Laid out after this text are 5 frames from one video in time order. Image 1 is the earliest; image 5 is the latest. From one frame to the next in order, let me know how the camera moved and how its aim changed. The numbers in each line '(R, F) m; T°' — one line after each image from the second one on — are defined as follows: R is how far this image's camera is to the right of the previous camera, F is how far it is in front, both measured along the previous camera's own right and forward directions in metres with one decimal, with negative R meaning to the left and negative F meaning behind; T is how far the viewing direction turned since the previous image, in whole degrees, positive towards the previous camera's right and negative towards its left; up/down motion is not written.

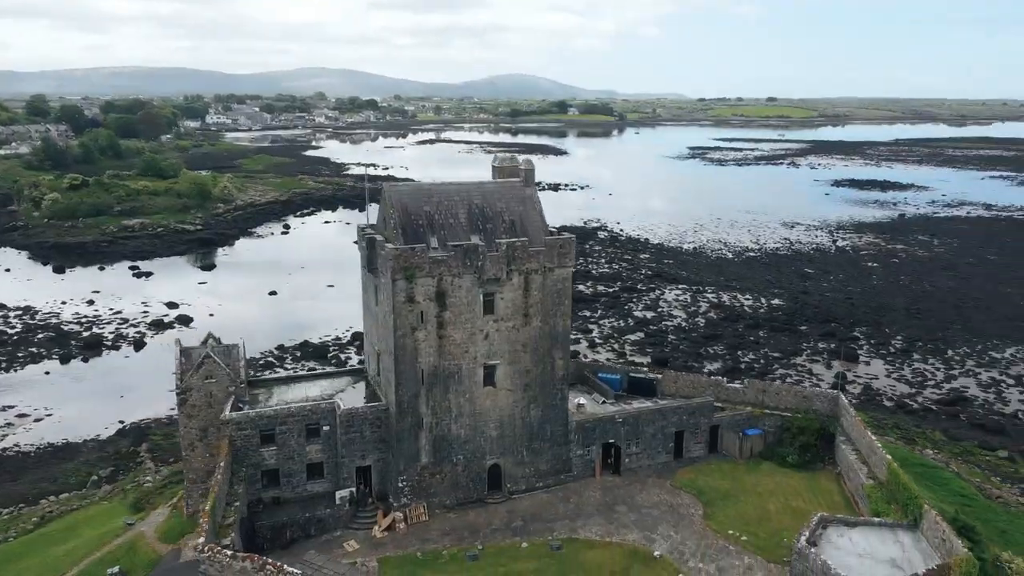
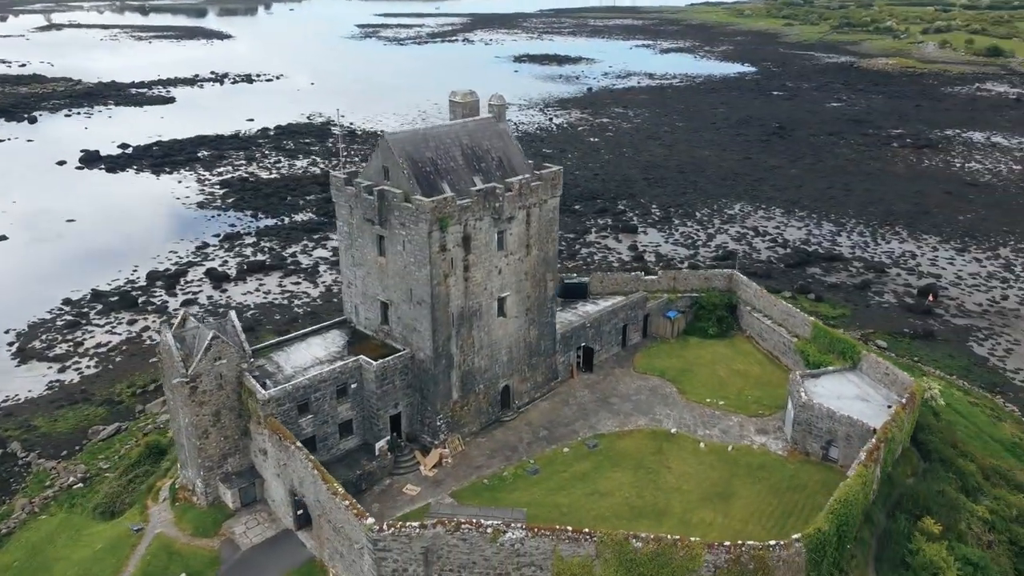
(-11.4, +0.9) m; +23°
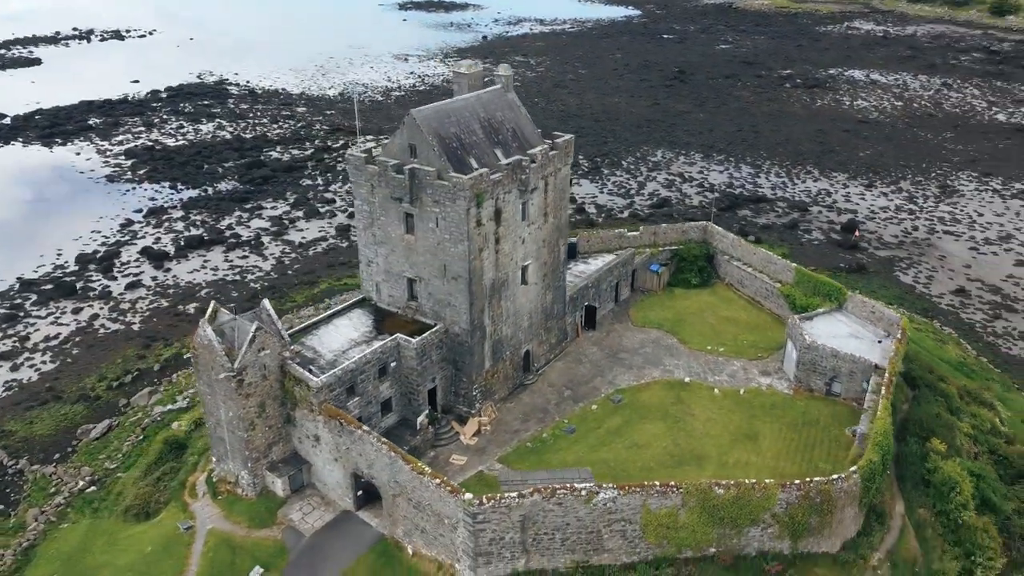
(-5.0, -0.3) m; +8°
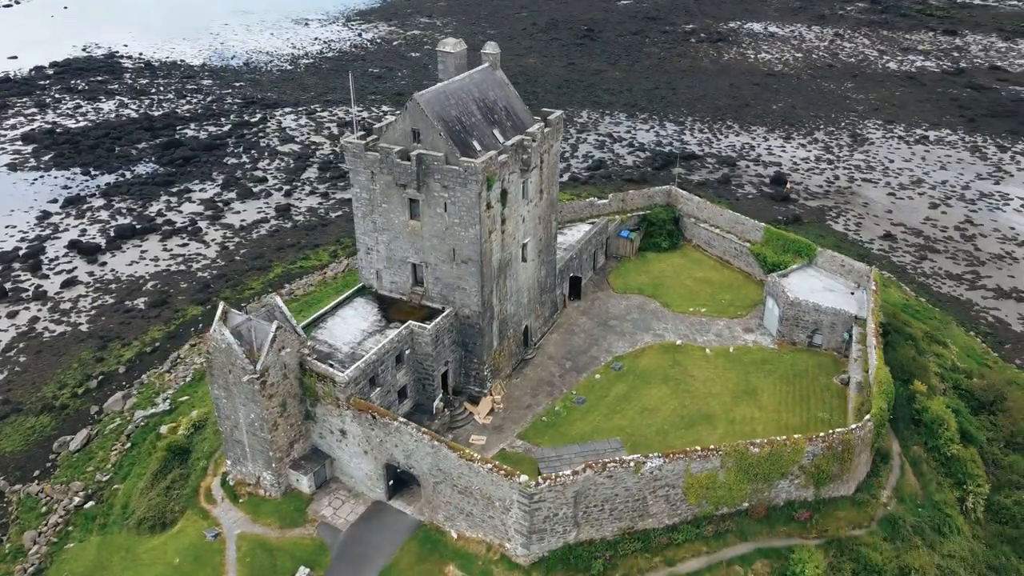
(-3.8, 0.0) m; +7°
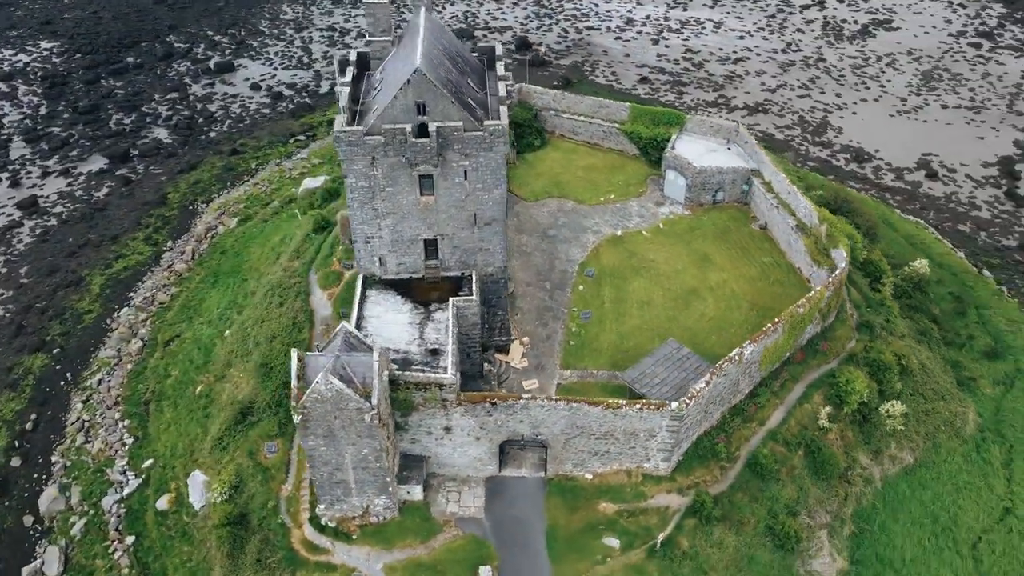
(-12.0, +2.9) m; +24°
